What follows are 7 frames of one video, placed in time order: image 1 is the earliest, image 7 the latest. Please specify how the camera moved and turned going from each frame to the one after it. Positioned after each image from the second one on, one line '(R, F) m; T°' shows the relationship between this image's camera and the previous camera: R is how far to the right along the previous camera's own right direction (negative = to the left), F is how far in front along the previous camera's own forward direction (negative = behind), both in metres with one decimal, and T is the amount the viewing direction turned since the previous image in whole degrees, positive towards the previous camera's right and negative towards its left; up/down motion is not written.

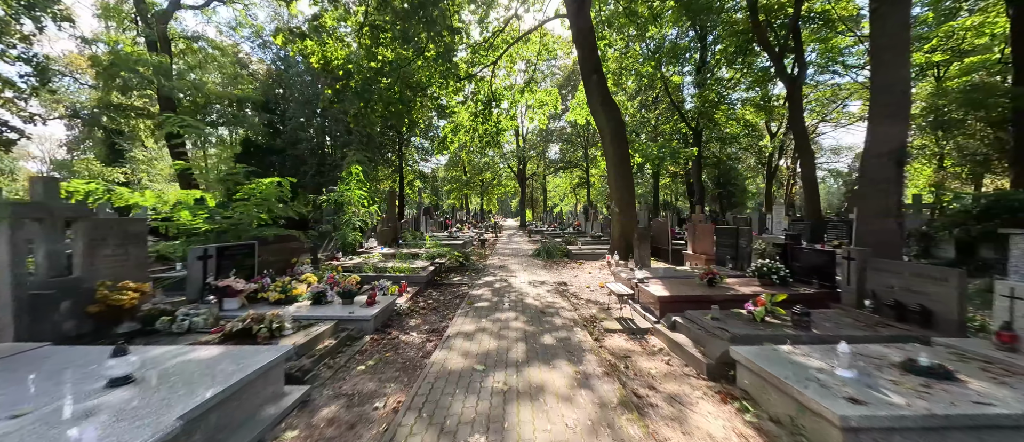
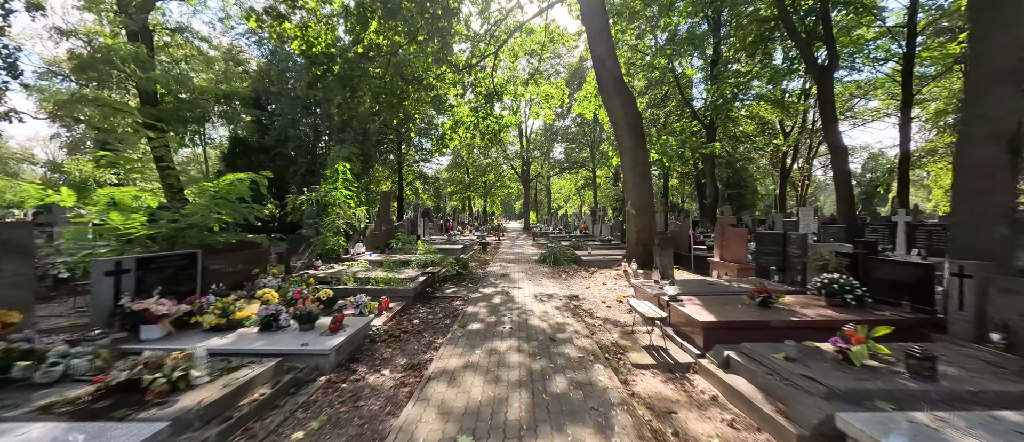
(0.0, +1.0) m; -1°
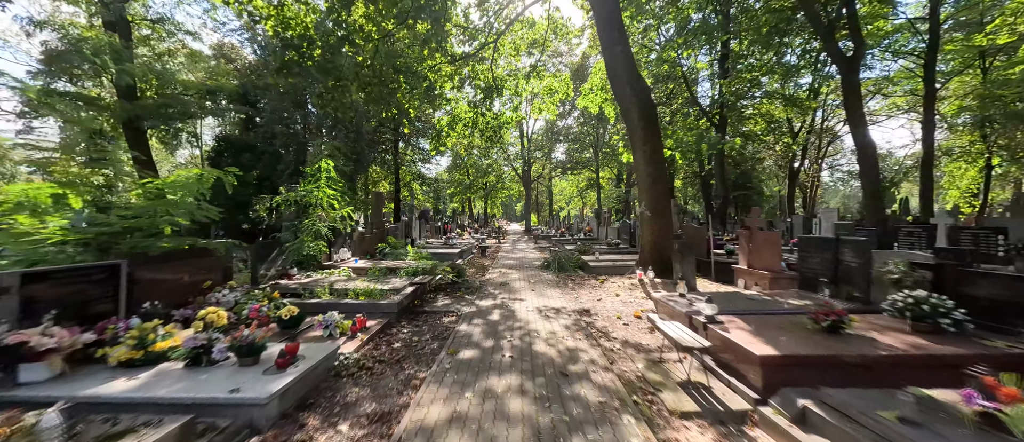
(0.0, +0.8) m; 0°
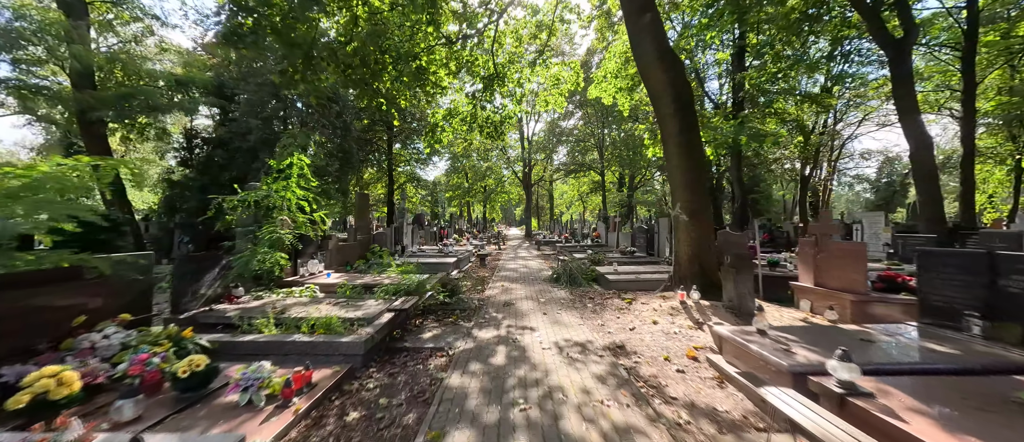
(-0.1, +1.4) m; 0°
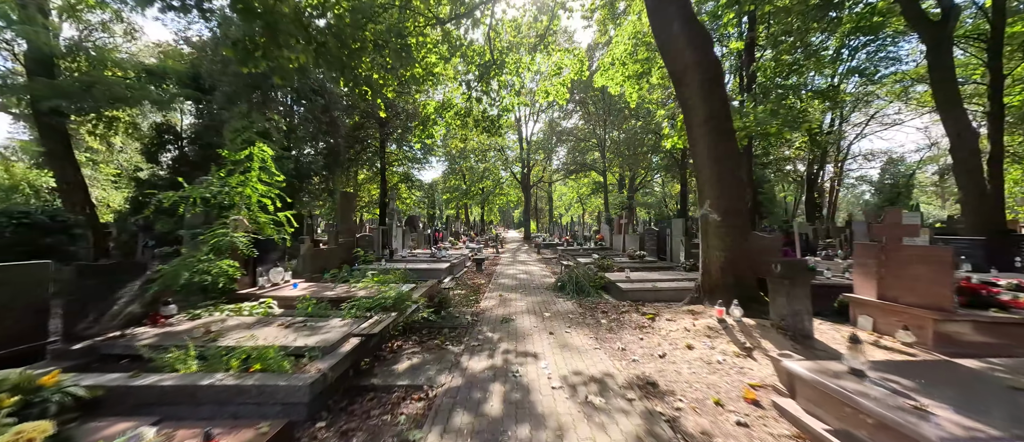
(0.0, +1.0) m; 0°
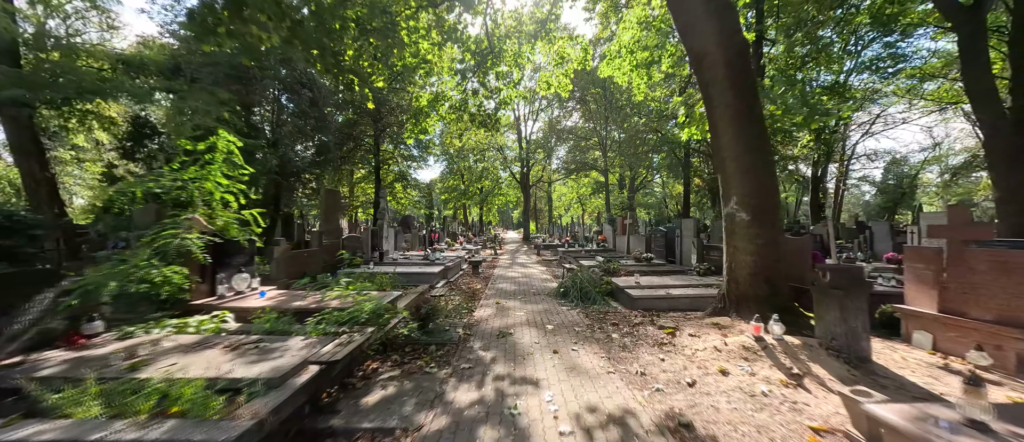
(0.0, +0.7) m; 0°
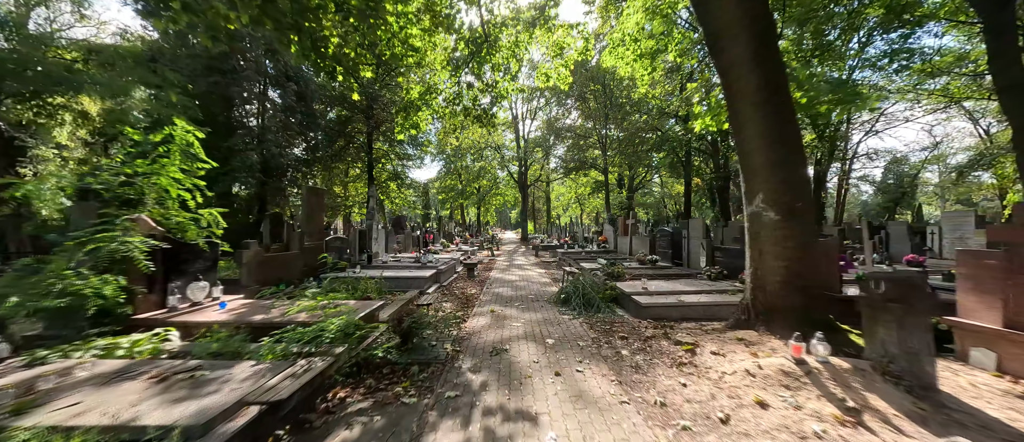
(0.0, +0.6) m; 0°
